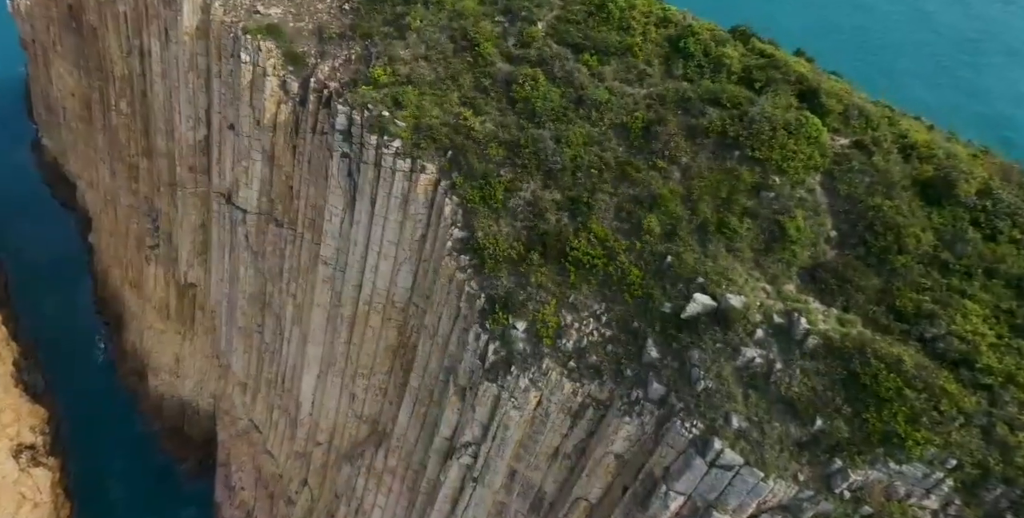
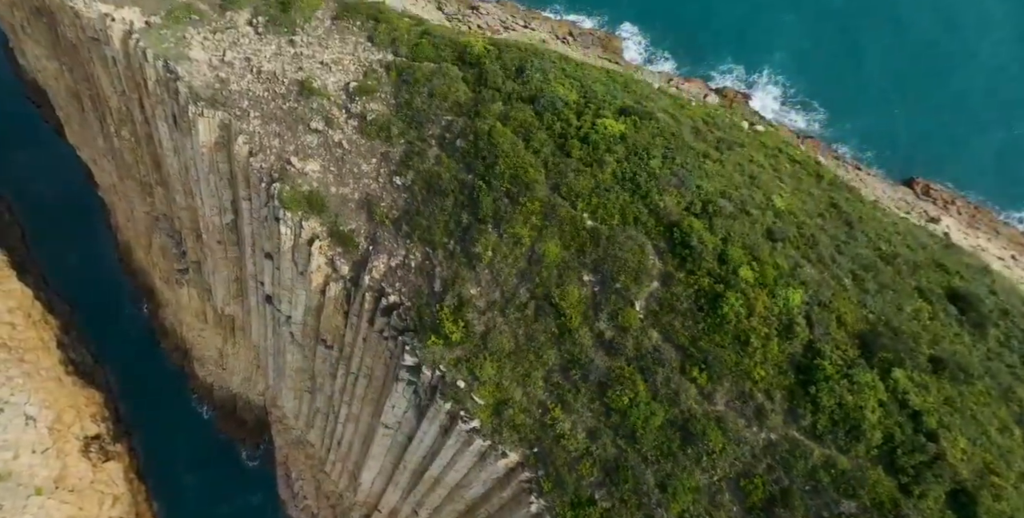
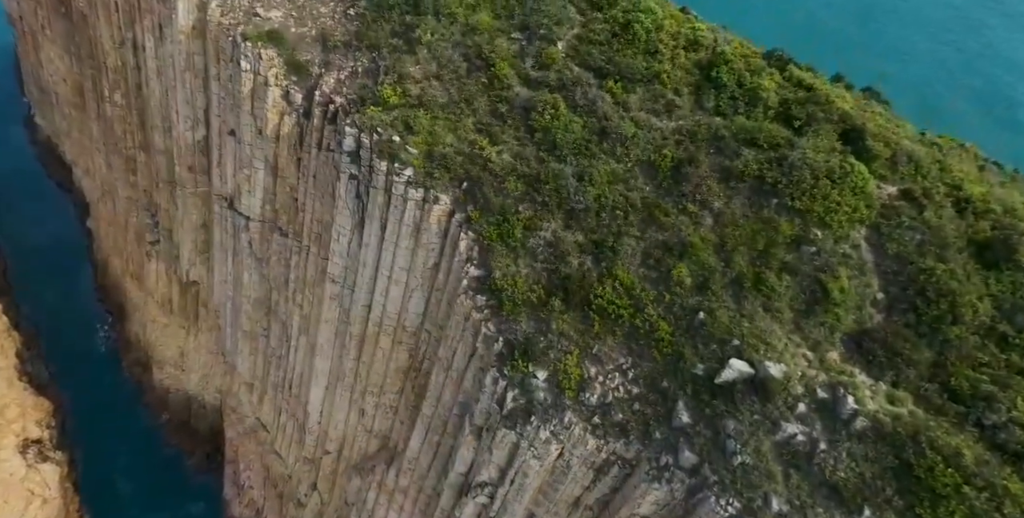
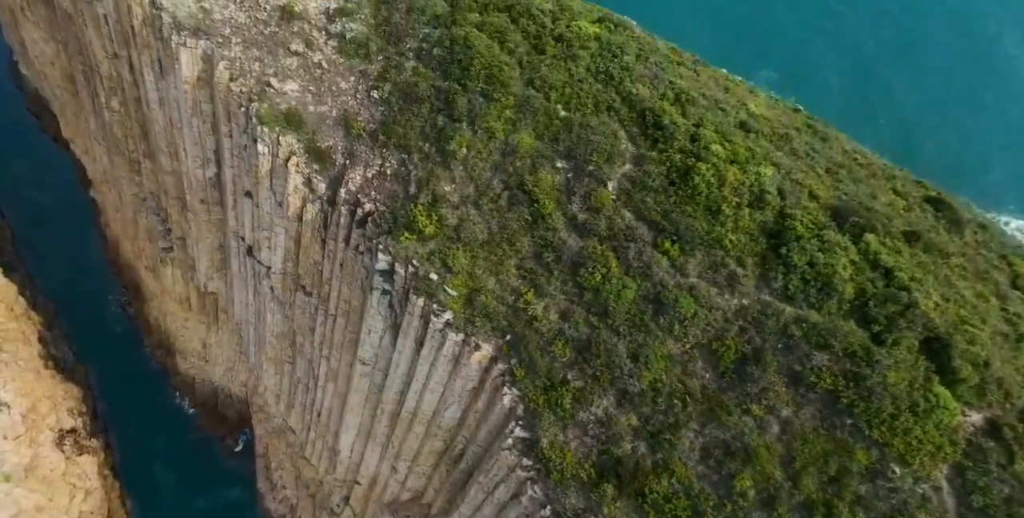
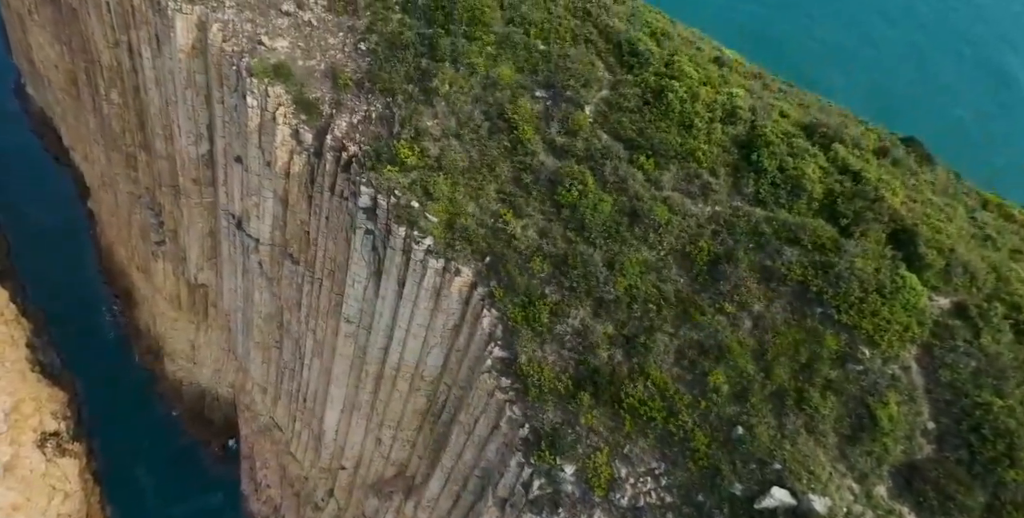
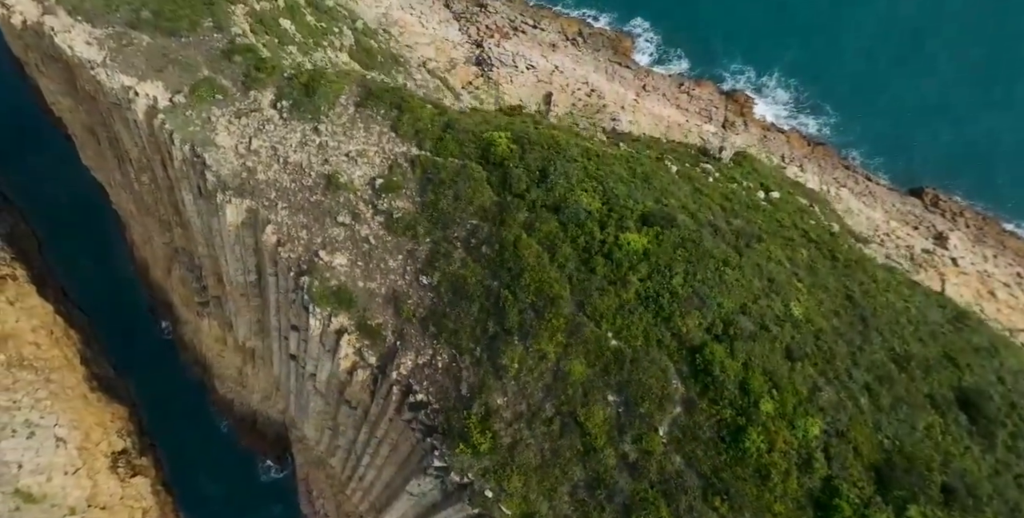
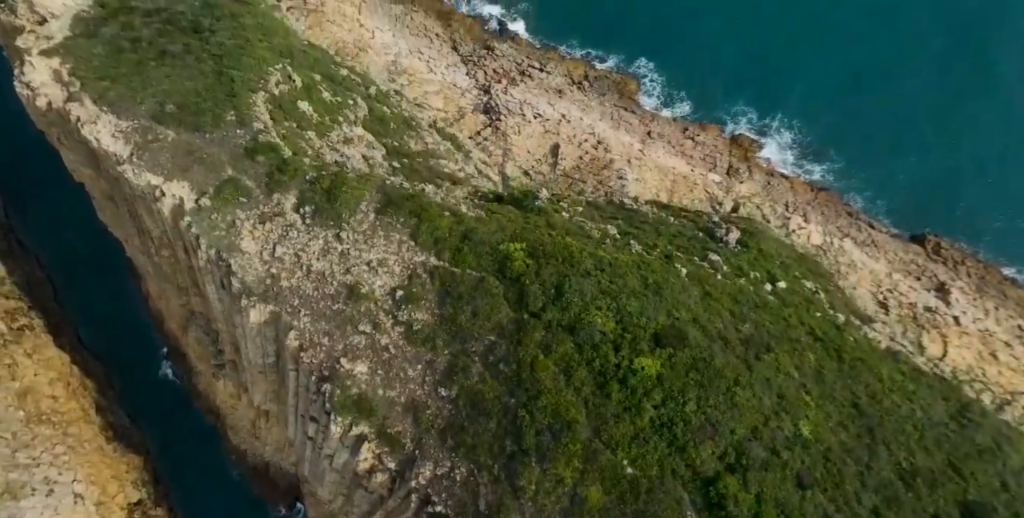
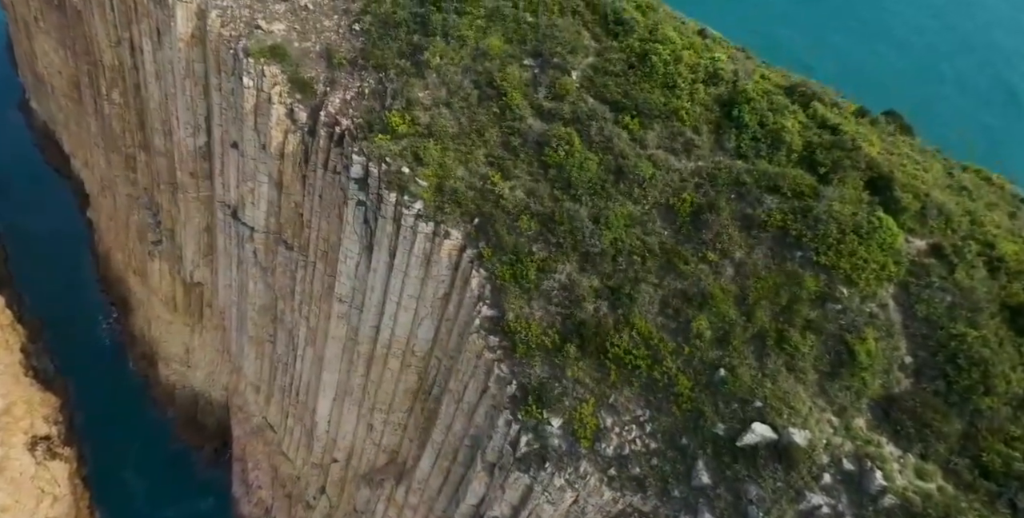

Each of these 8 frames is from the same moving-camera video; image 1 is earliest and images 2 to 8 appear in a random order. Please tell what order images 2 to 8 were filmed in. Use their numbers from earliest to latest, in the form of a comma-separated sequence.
3, 8, 5, 4, 2, 6, 7
